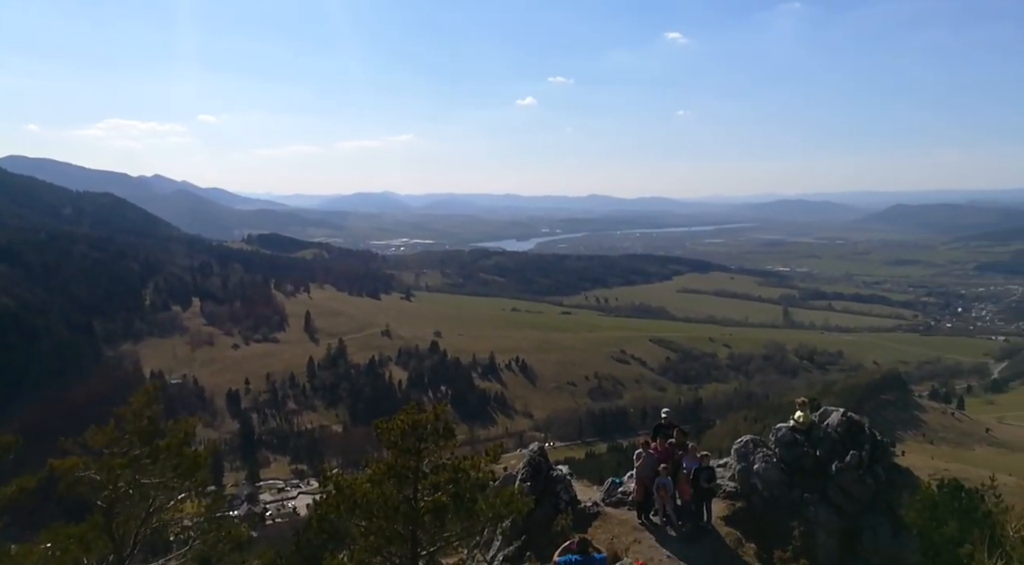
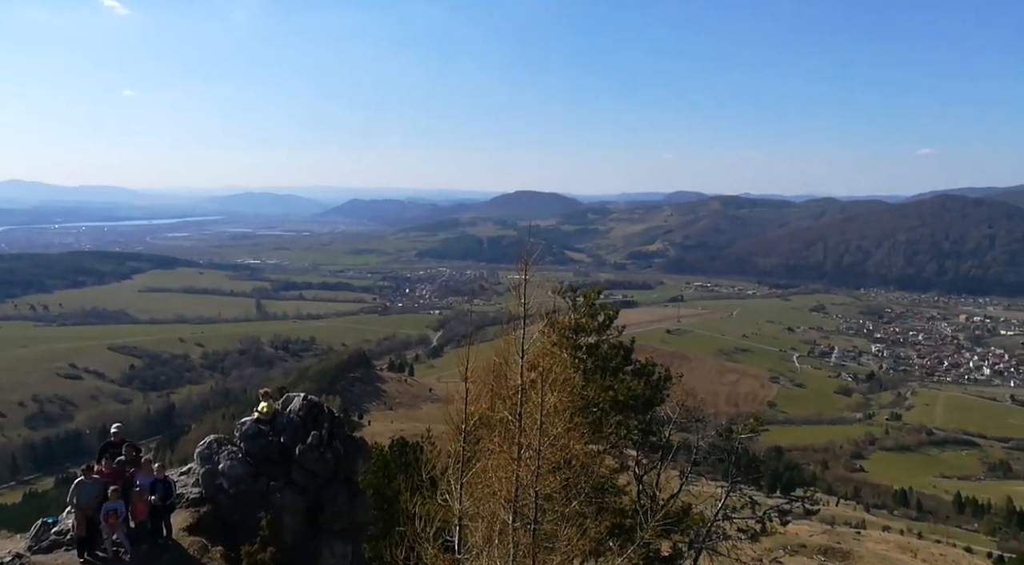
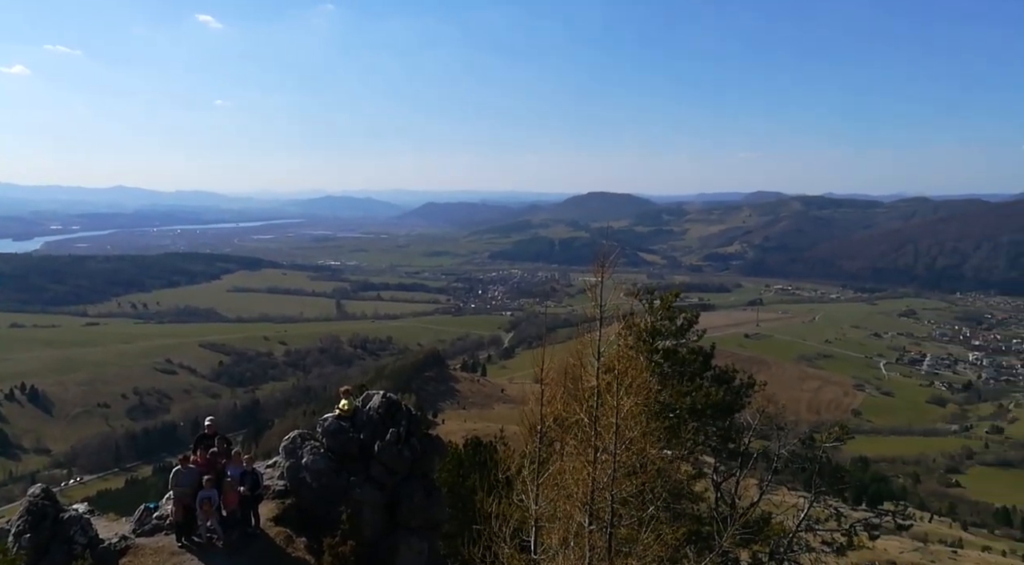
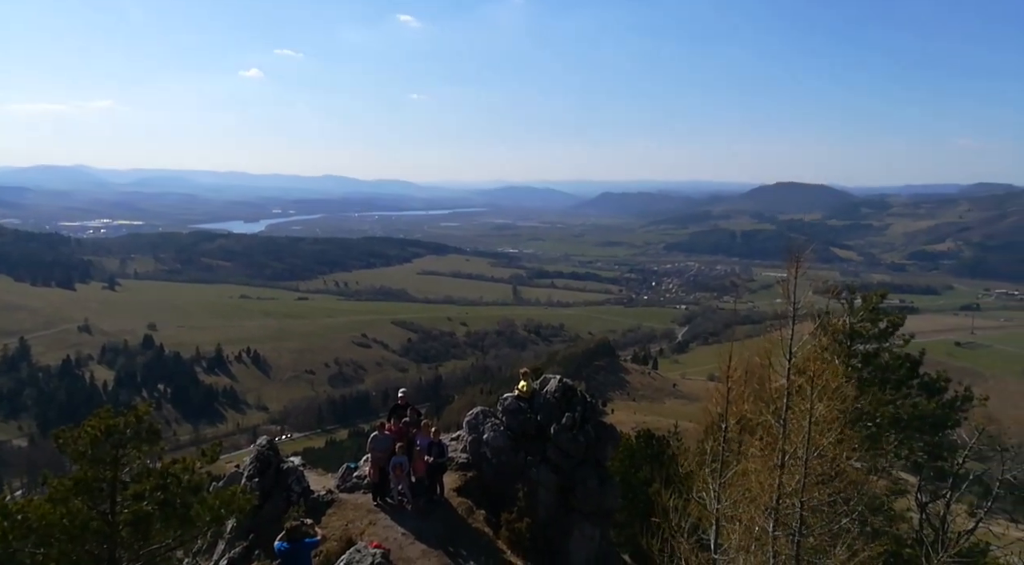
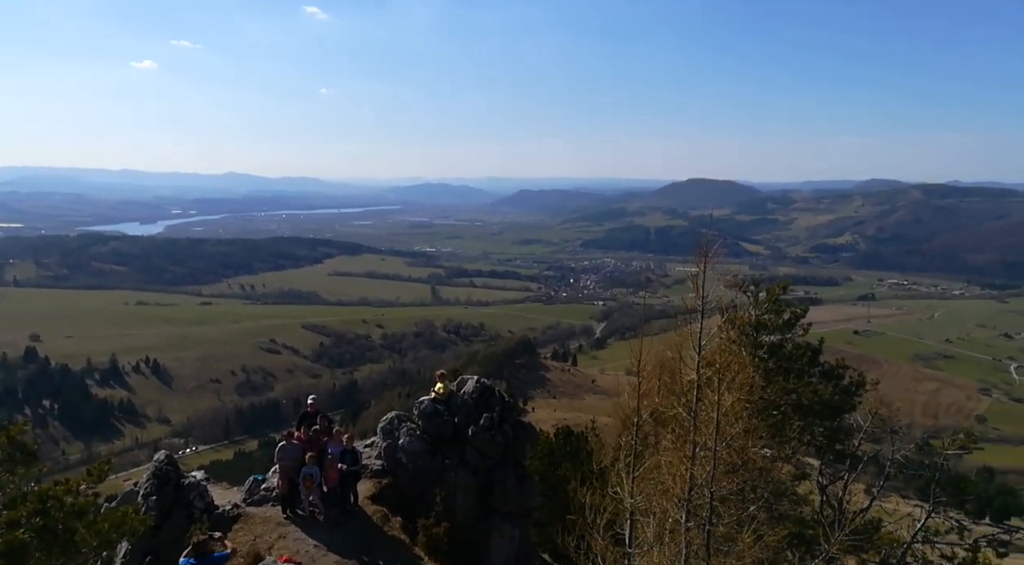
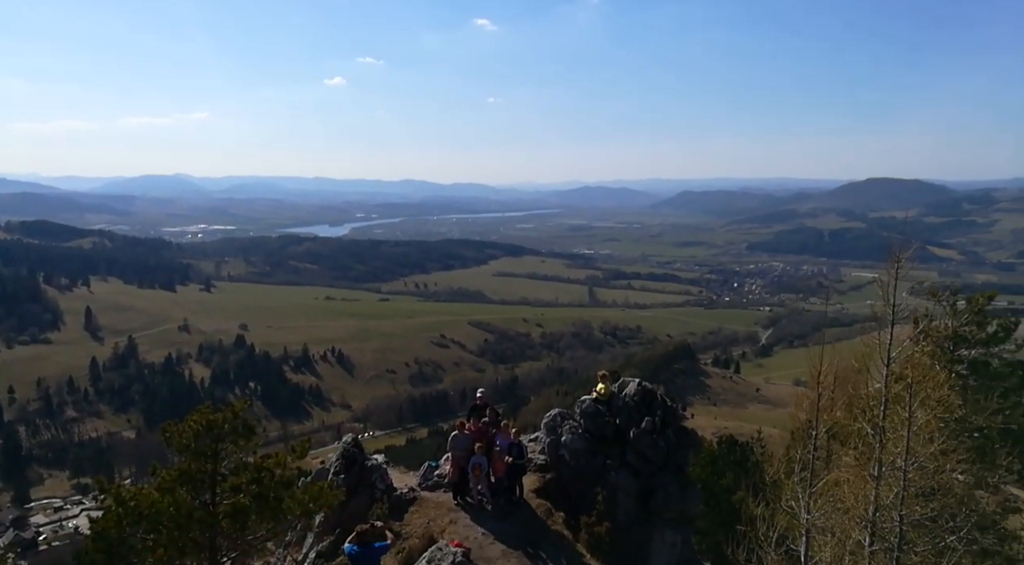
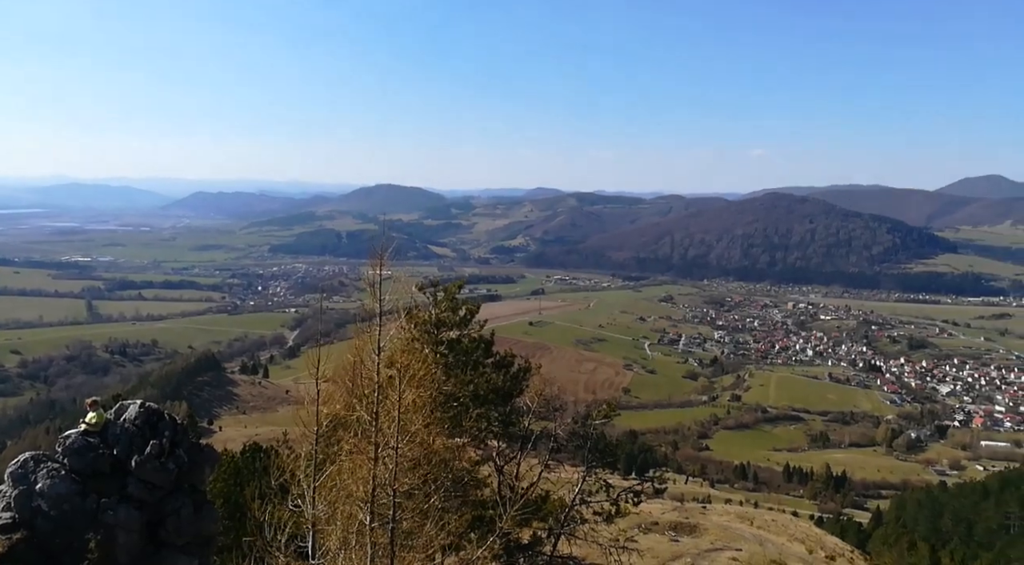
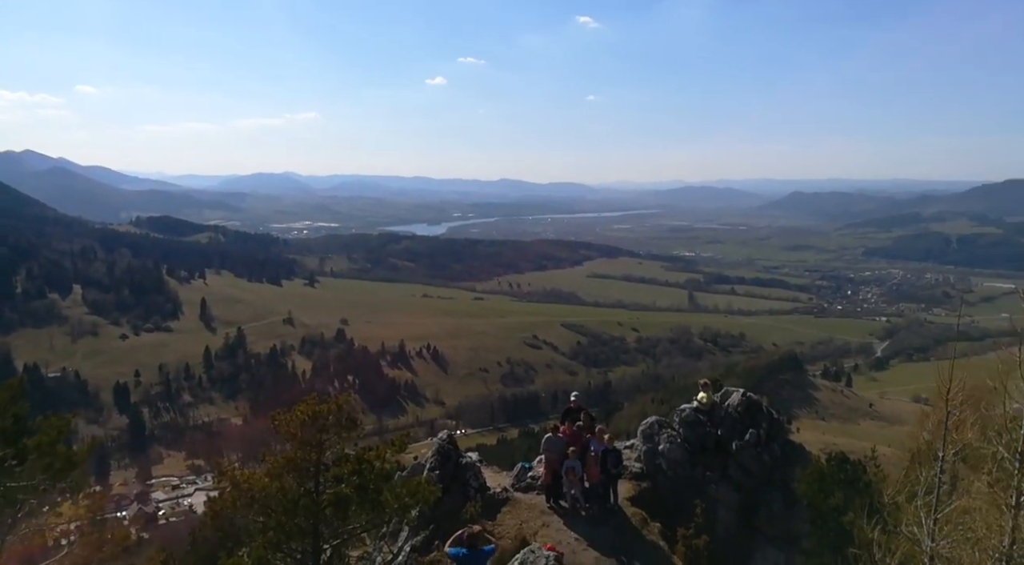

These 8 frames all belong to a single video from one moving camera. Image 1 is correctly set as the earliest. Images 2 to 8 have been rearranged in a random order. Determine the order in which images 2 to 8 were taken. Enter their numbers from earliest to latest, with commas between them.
8, 6, 4, 5, 3, 2, 7
